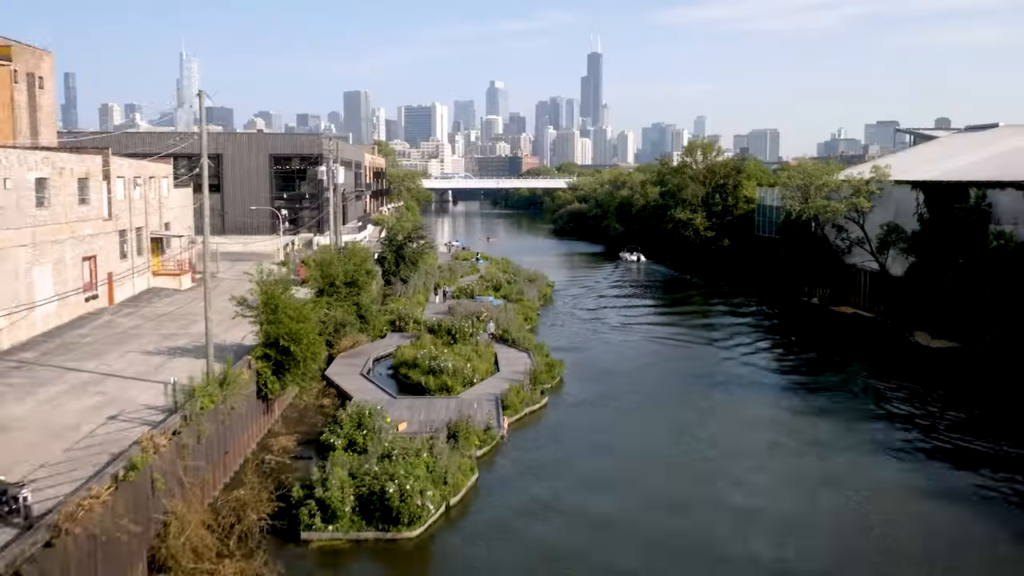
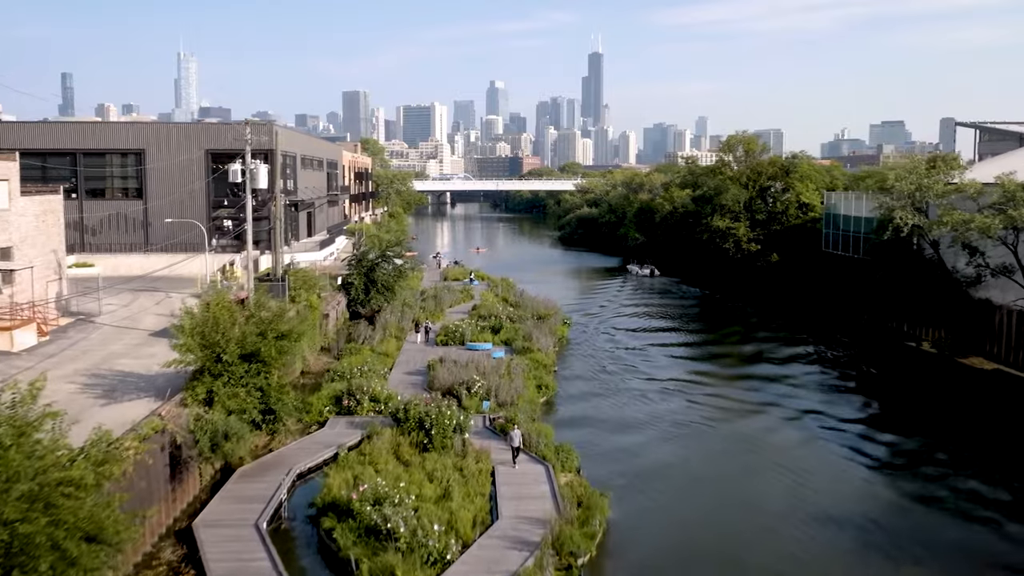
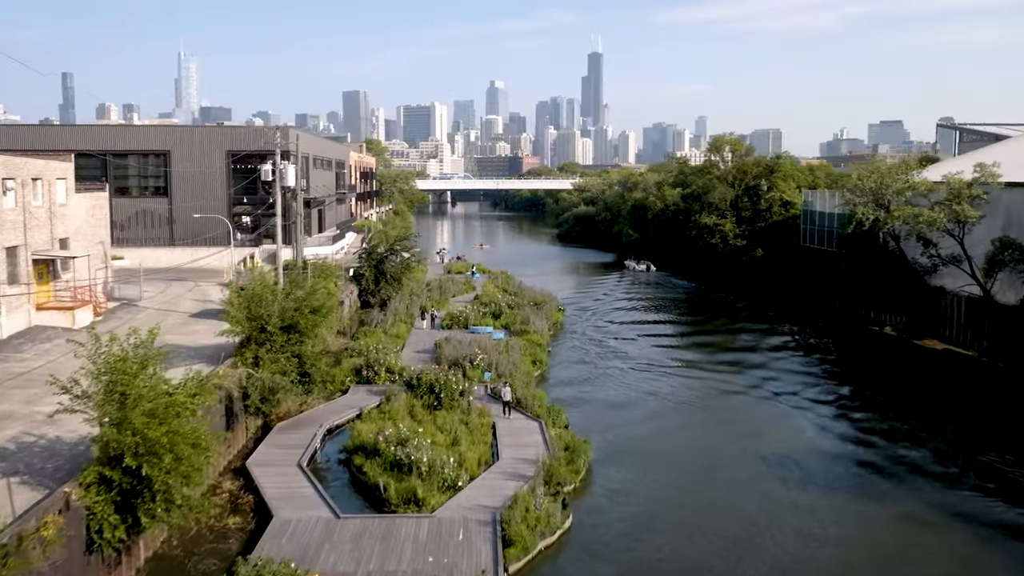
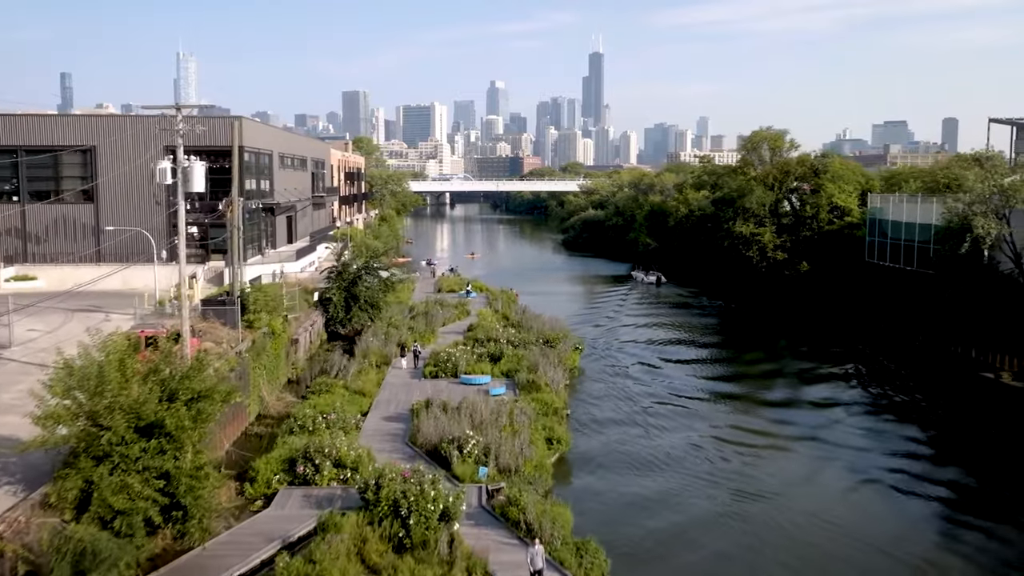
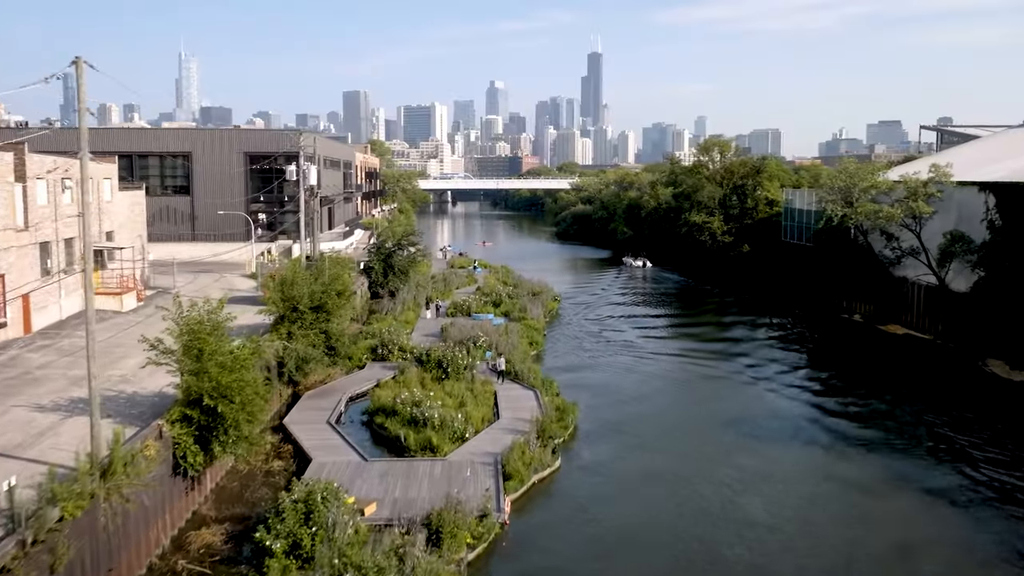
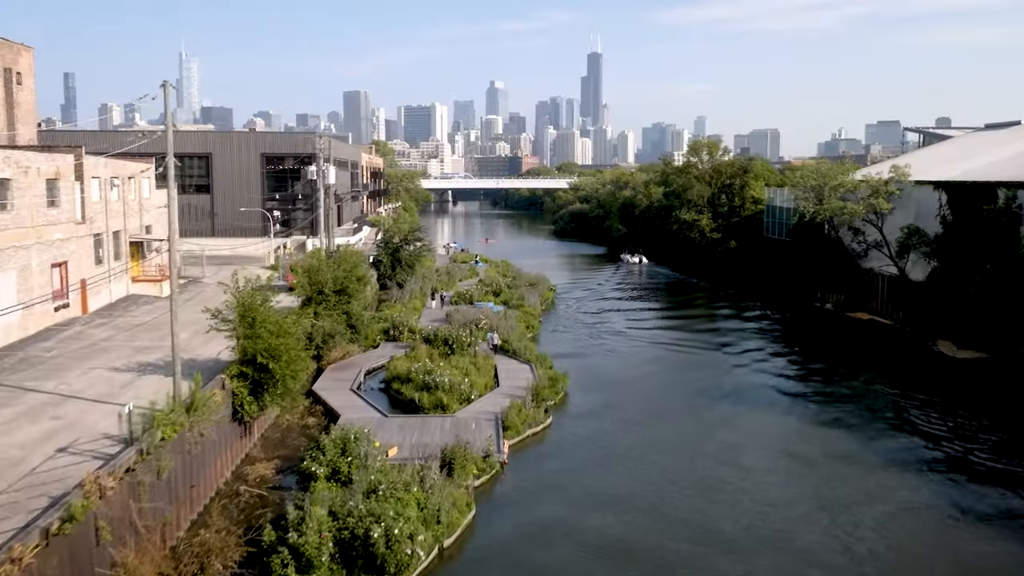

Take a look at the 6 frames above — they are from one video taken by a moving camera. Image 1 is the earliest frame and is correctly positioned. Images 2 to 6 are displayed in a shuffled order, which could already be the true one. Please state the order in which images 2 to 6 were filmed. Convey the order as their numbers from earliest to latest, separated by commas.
6, 5, 3, 2, 4
